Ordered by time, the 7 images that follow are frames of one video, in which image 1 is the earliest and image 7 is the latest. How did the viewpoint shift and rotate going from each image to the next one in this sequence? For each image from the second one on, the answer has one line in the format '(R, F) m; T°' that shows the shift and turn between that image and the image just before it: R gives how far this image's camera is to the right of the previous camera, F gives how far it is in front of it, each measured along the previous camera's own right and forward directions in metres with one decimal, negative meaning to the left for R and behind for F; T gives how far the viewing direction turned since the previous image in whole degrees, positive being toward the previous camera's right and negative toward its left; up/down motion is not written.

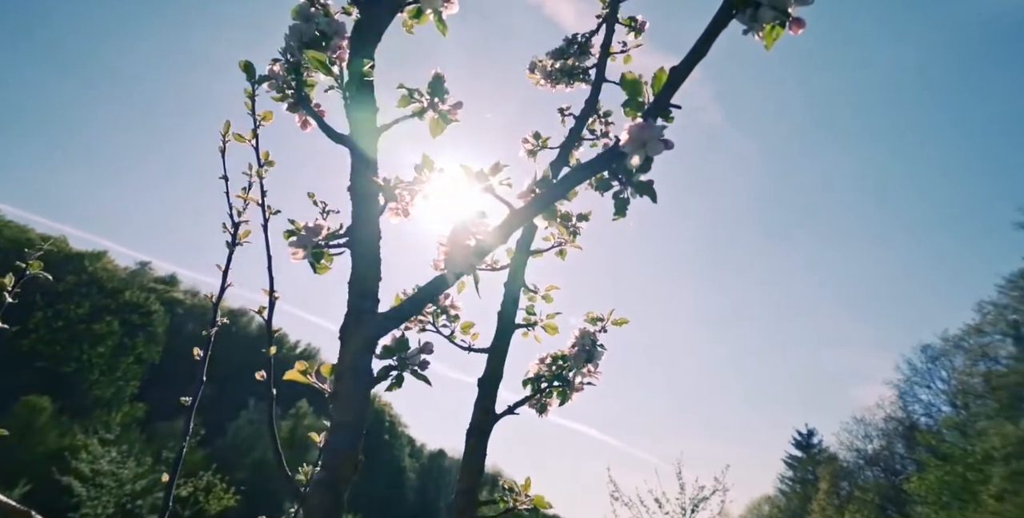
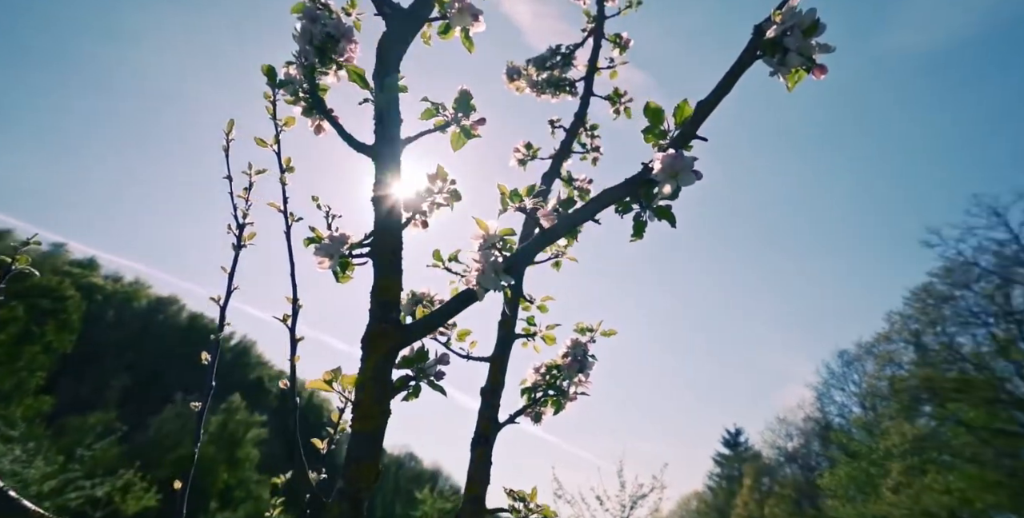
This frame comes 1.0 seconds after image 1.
(-0.1, -0.7) m; +5°
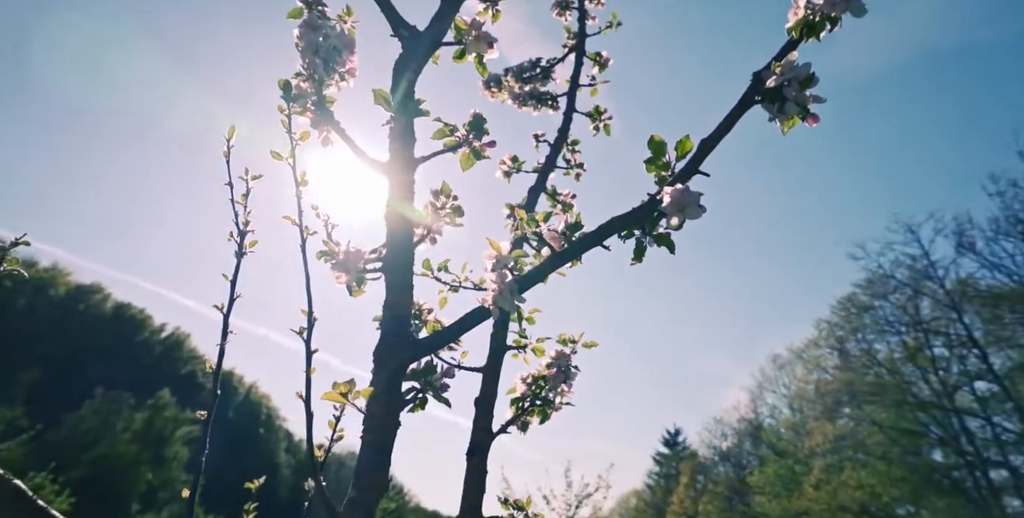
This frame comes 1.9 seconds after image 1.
(0.0, -0.5) m; +4°
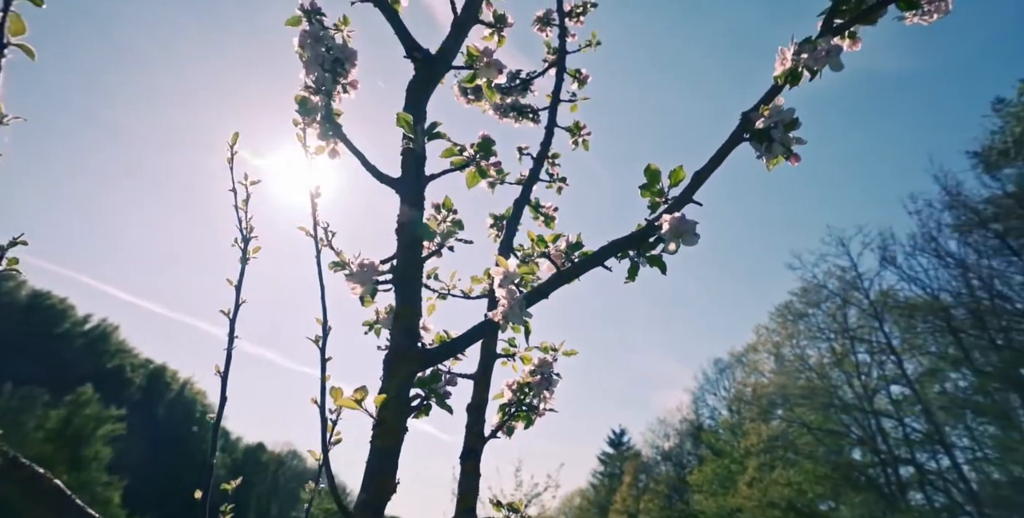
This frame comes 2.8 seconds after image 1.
(0.0, -0.3) m; +4°
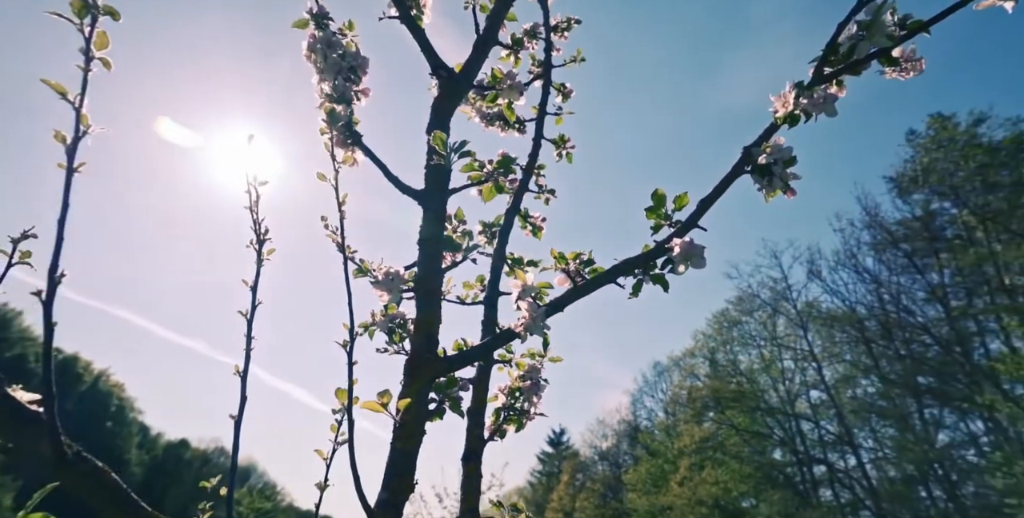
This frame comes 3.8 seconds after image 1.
(0.0, -0.3) m; +4°
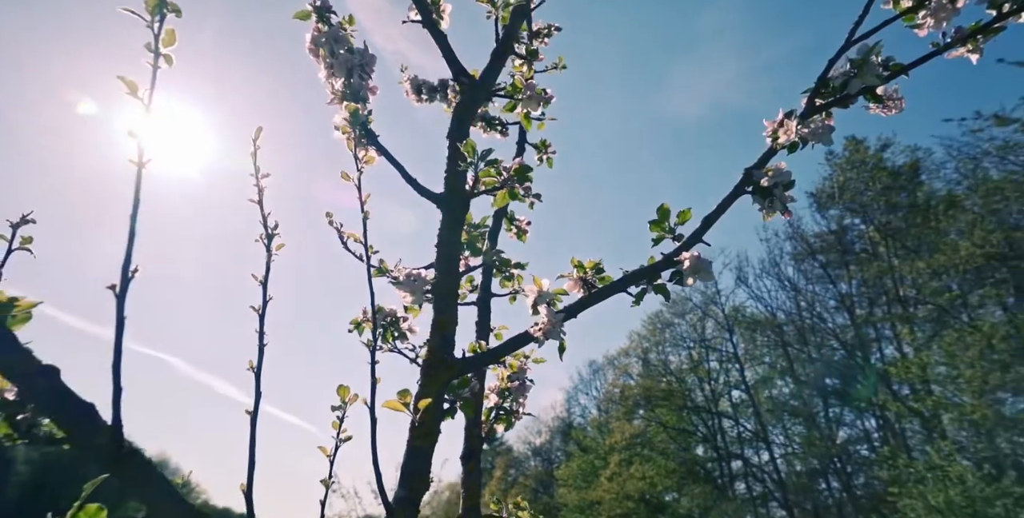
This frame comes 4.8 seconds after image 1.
(0.0, -0.2) m; +5°
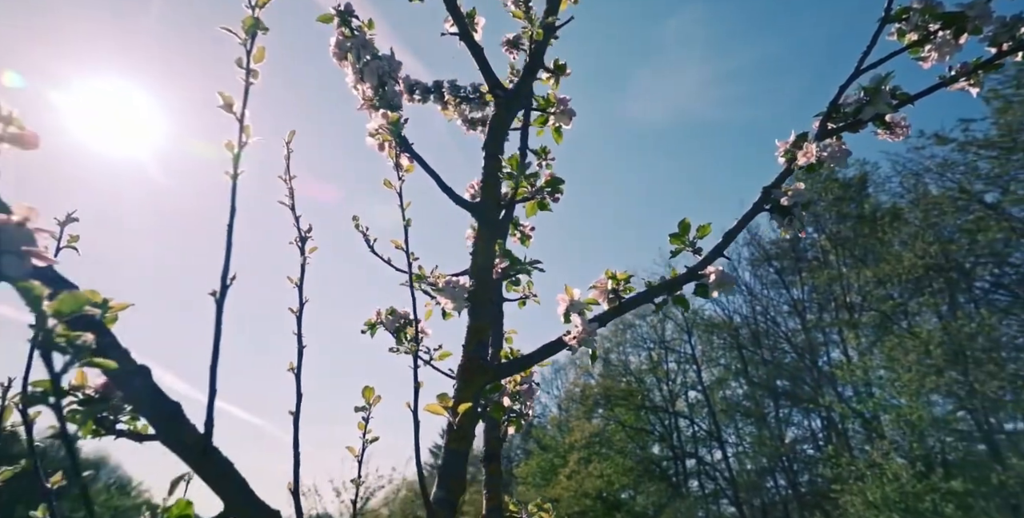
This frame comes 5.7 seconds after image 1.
(0.0, -0.1) m; +3°
